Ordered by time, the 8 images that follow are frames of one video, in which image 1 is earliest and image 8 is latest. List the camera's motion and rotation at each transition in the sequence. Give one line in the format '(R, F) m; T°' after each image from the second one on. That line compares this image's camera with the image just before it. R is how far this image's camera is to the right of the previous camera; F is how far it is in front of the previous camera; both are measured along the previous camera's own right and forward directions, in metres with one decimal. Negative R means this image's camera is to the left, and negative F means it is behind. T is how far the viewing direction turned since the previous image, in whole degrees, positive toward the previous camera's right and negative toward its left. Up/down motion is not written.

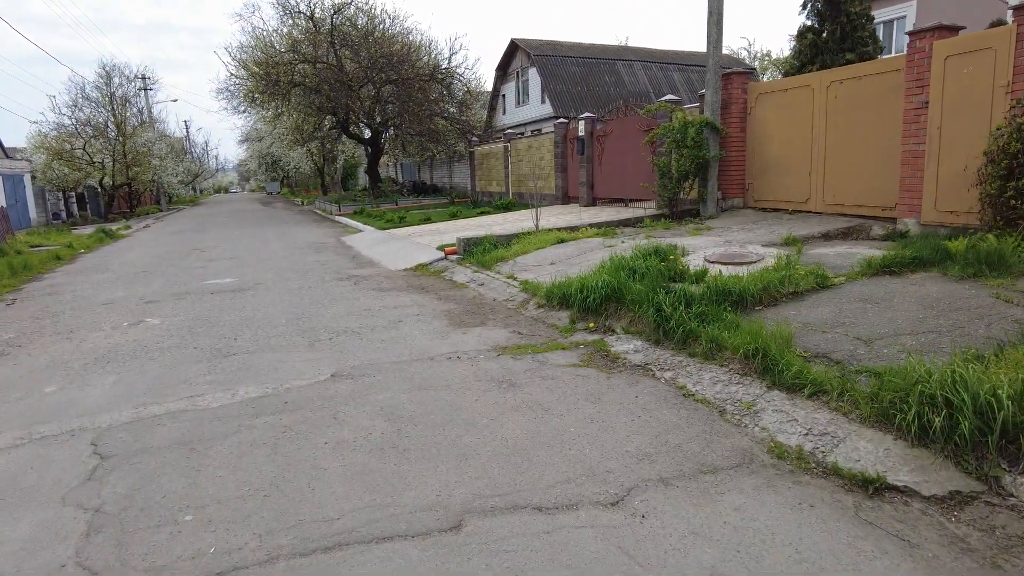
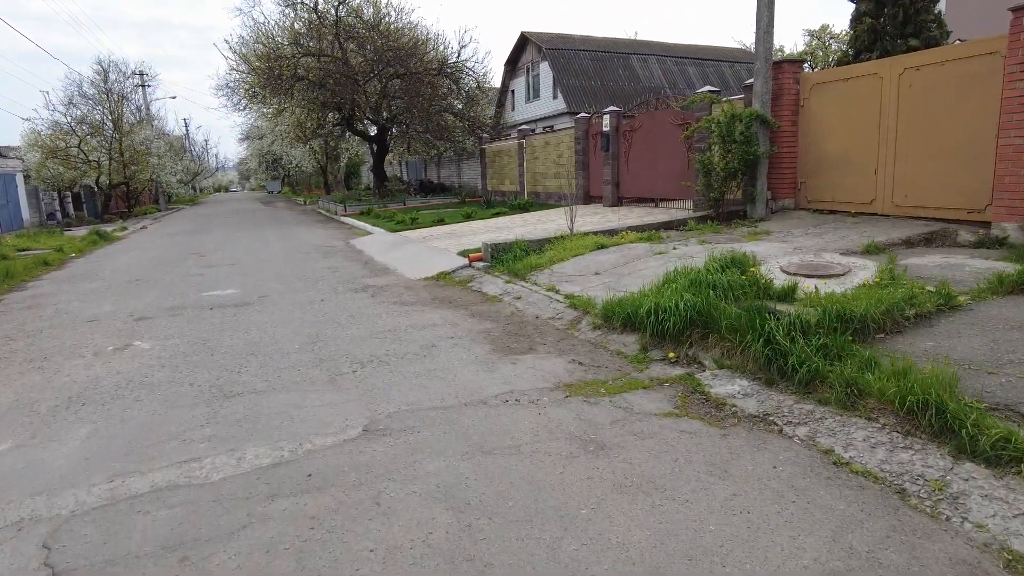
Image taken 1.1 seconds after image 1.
(-0.4, +1.0) m; 0°
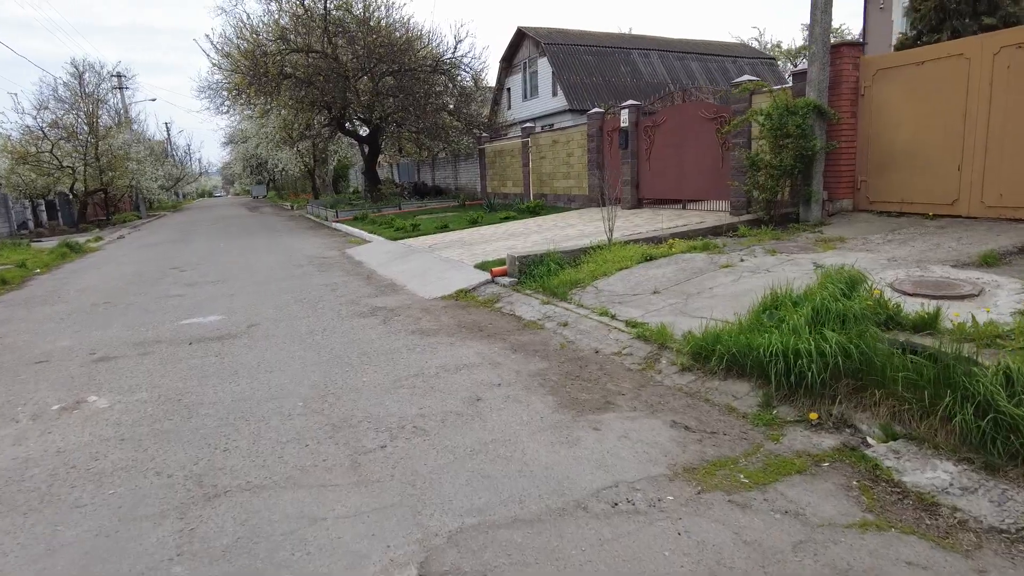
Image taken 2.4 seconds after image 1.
(-0.5, +1.2) m; +1°
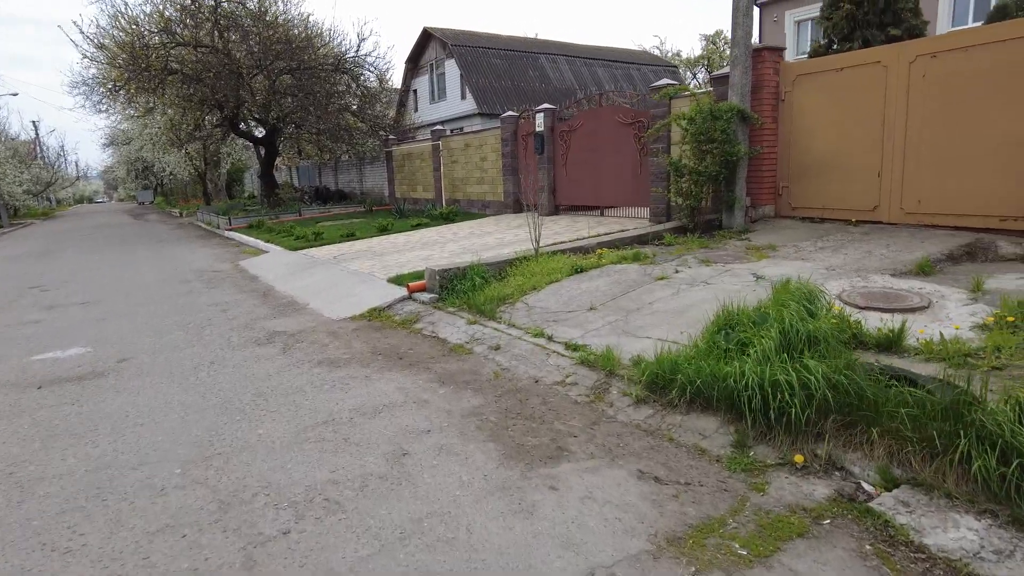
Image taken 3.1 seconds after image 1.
(-0.1, +0.7) m; +8°
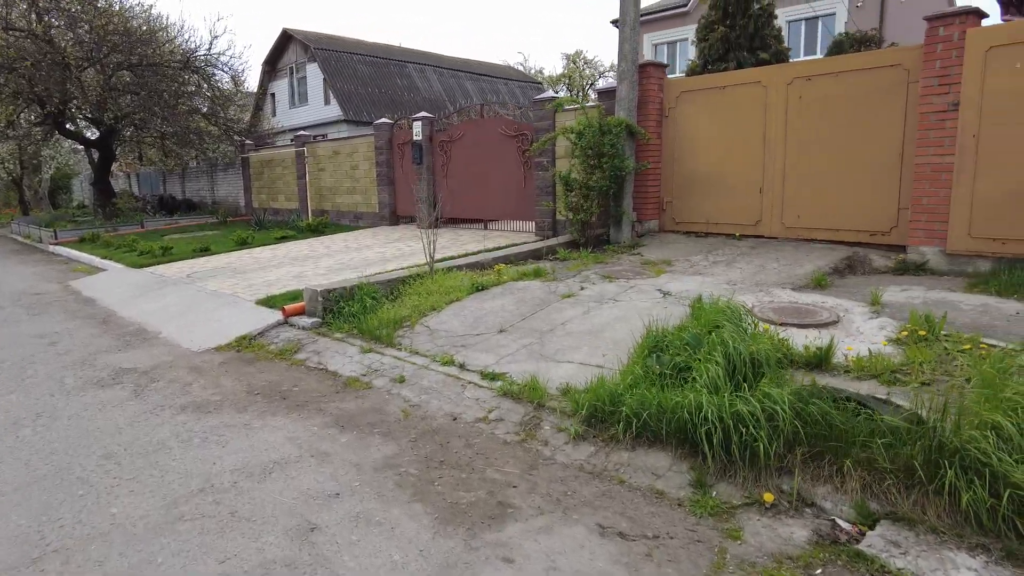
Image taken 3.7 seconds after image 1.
(-0.3, +0.5) m; +12°
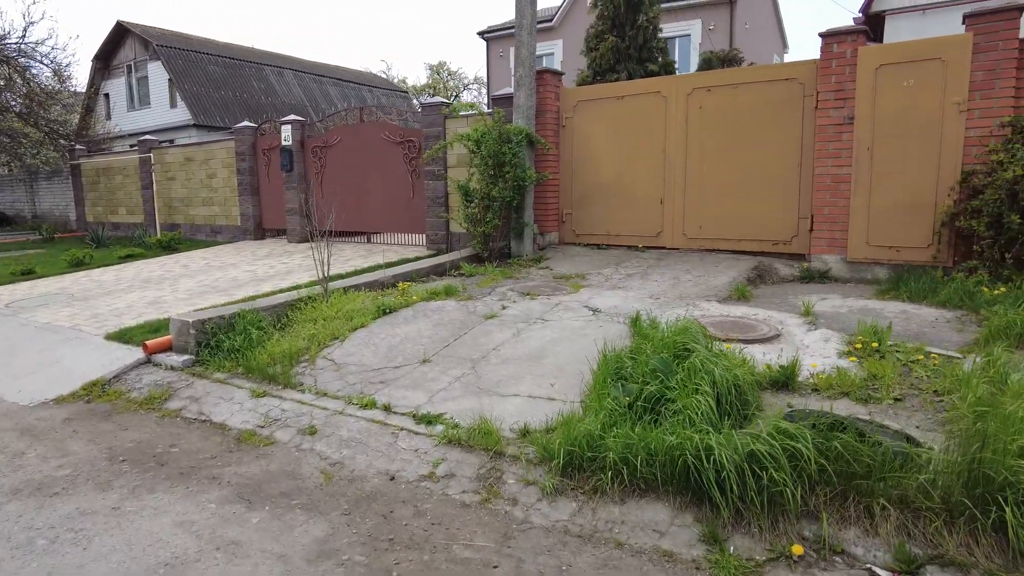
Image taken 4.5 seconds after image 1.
(-0.4, +0.6) m; +12°
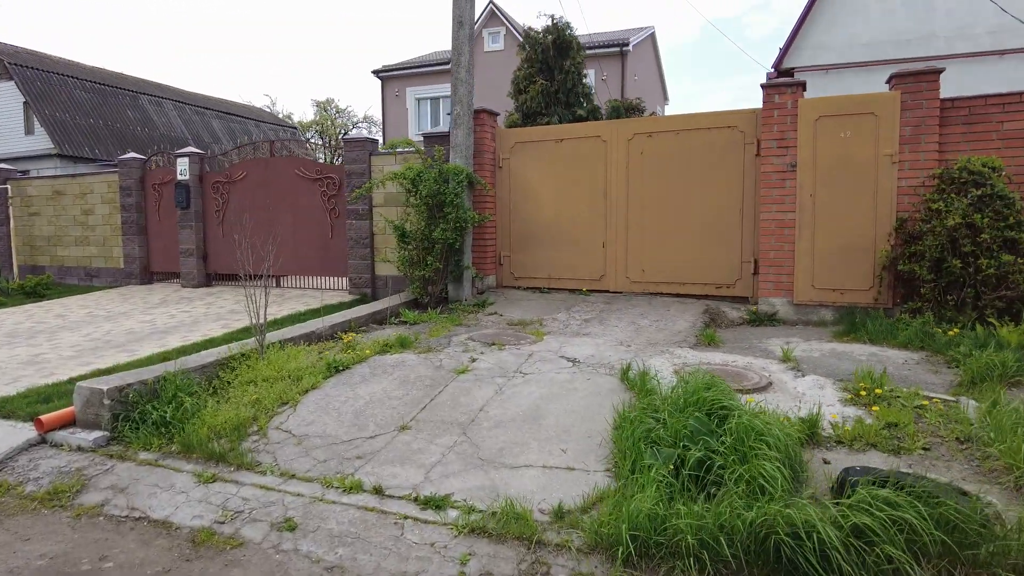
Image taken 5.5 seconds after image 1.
(-0.7, +0.5) m; +10°
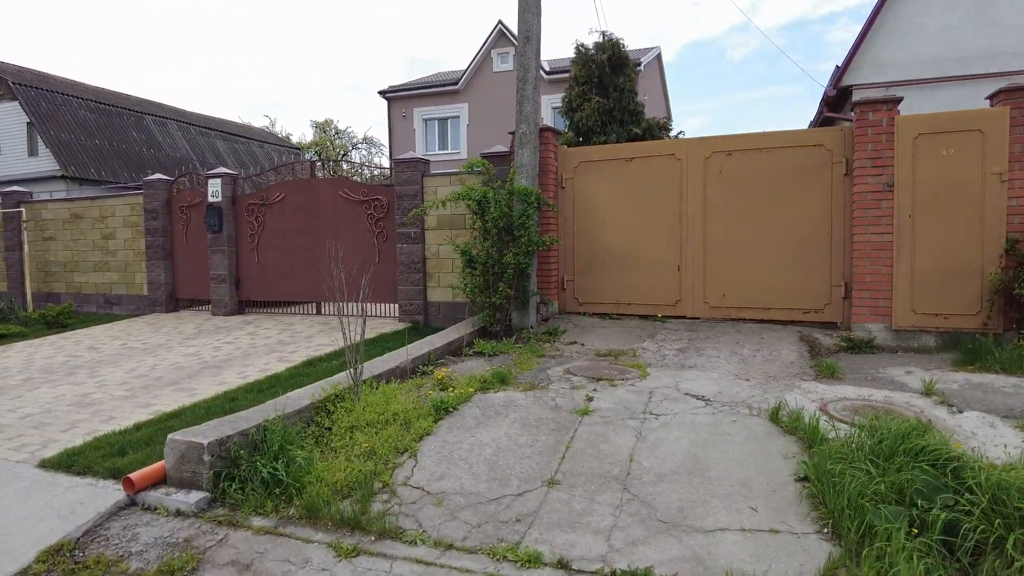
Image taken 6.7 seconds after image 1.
(-0.9, +0.5) m; +1°
